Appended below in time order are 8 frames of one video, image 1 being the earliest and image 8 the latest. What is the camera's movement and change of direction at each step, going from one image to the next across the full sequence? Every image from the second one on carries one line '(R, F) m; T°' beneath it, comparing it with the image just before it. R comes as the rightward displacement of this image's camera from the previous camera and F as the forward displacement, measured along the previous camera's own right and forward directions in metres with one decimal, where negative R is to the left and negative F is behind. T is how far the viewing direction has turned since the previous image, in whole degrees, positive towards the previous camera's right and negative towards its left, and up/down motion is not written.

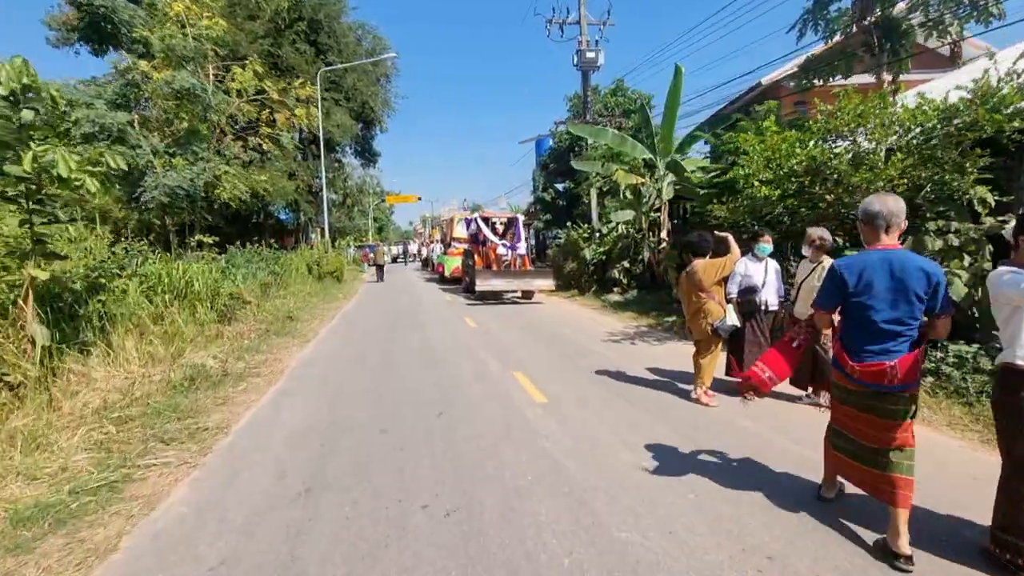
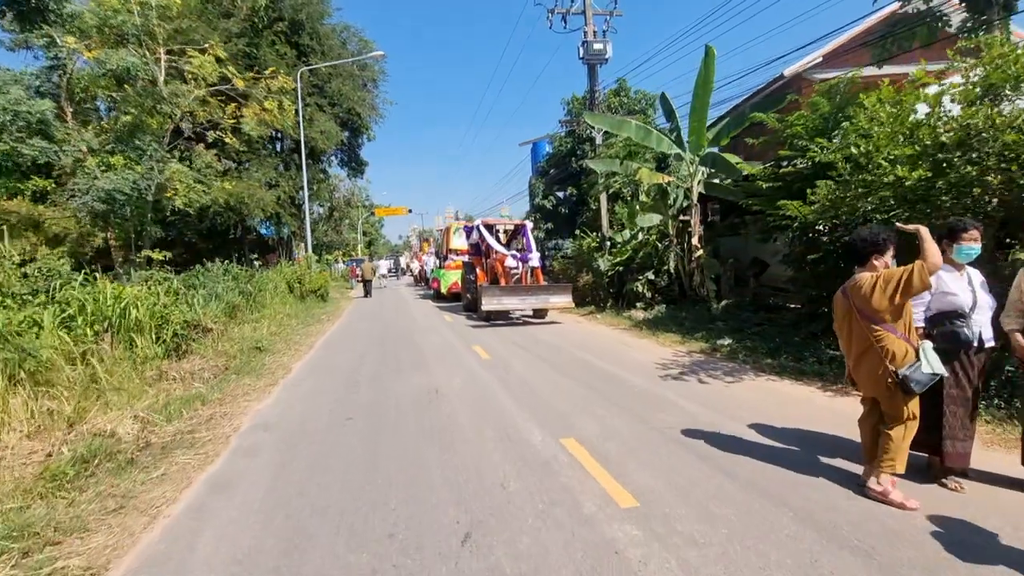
(-0.5, +2.2) m; +1°
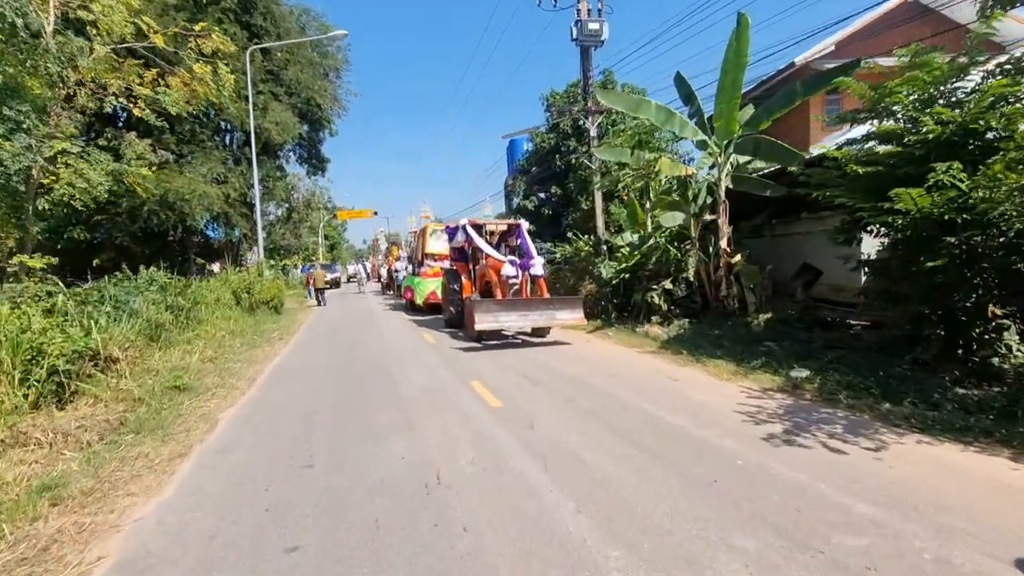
(-0.6, +2.4) m; +4°
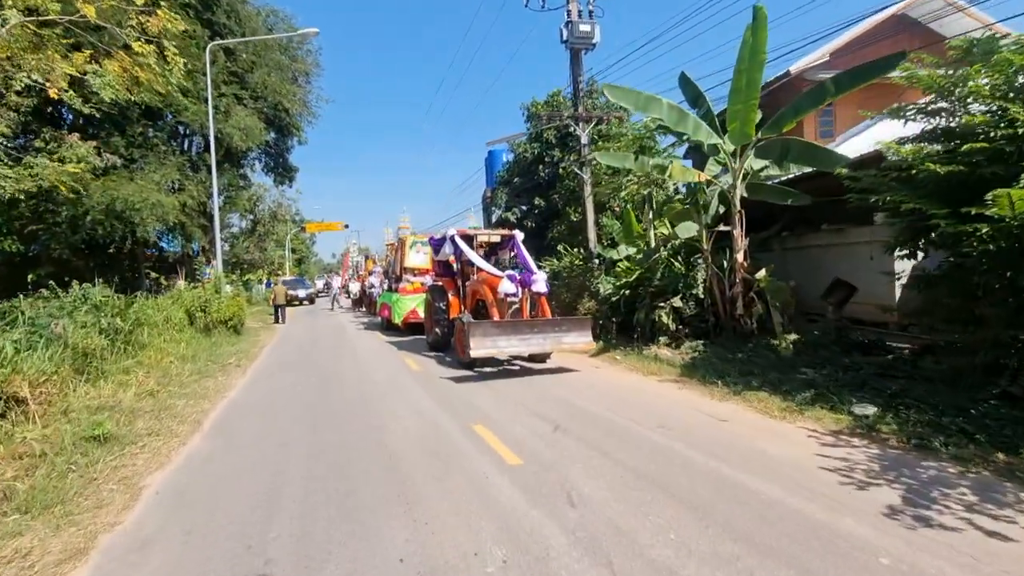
(-0.5, +1.3) m; +3°
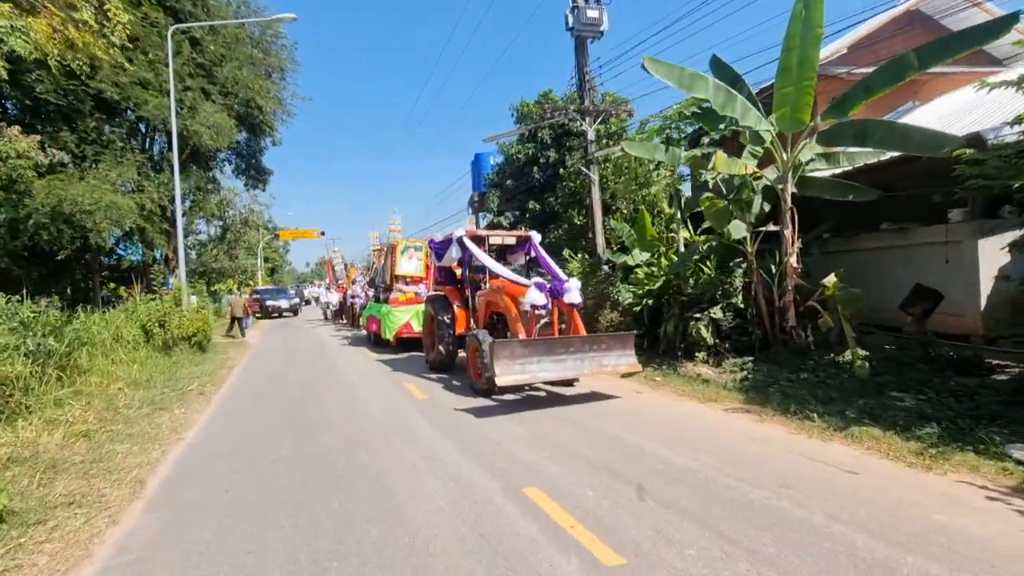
(-0.7, +1.6) m; +3°
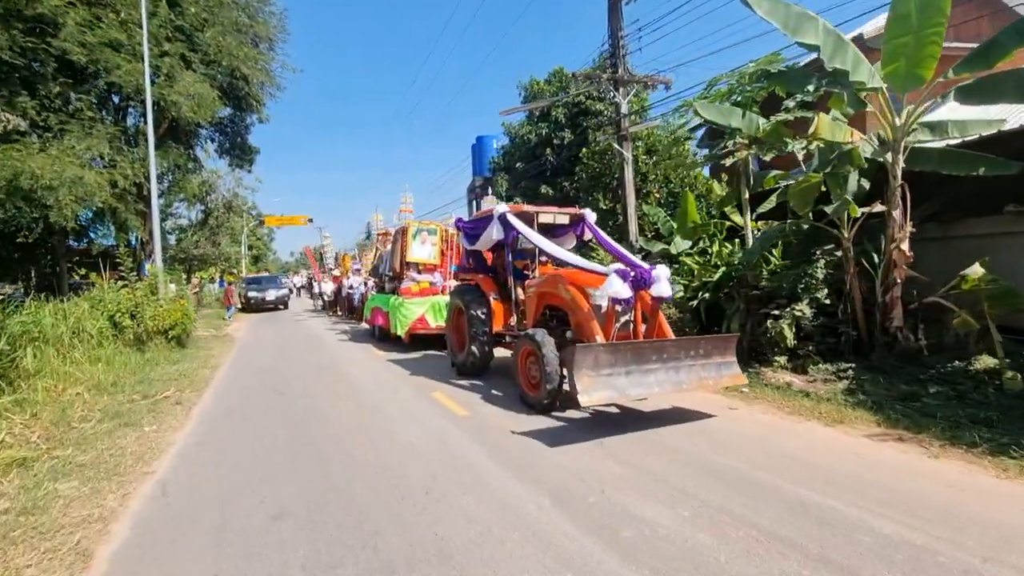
(-1.0, +1.7) m; +2°
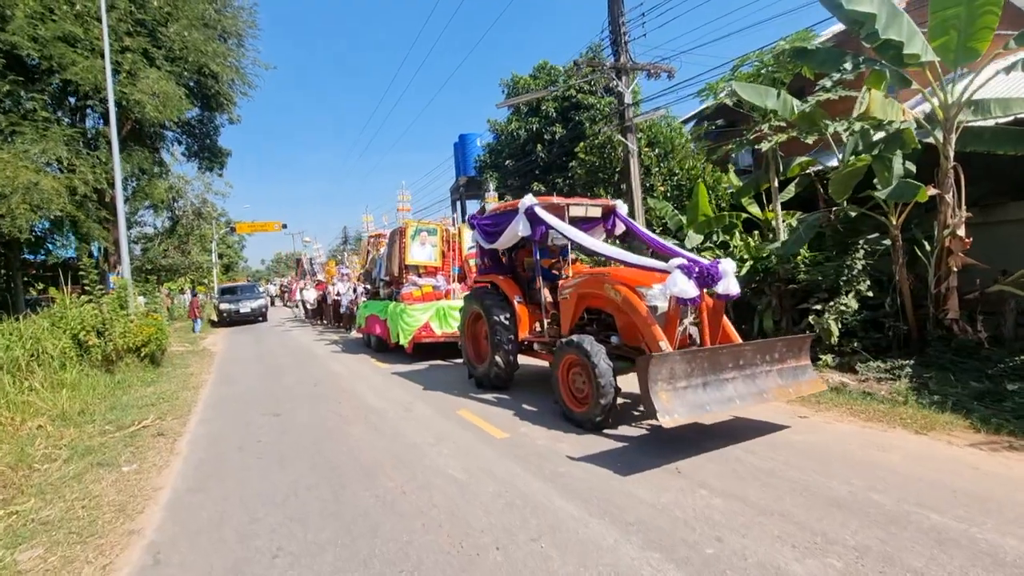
(-0.7, +0.8) m; +3°
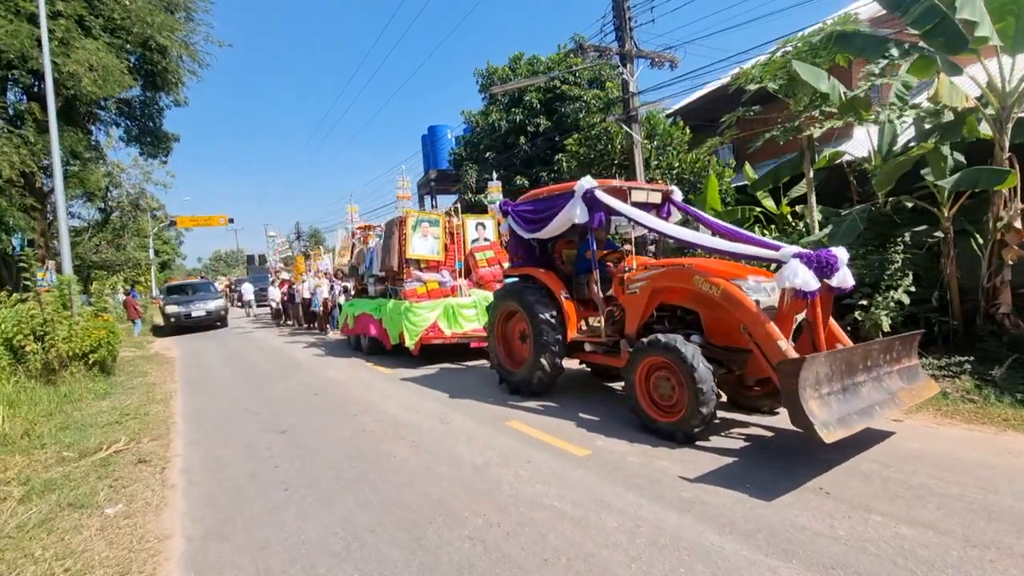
(-1.2, +0.9) m; +6°
